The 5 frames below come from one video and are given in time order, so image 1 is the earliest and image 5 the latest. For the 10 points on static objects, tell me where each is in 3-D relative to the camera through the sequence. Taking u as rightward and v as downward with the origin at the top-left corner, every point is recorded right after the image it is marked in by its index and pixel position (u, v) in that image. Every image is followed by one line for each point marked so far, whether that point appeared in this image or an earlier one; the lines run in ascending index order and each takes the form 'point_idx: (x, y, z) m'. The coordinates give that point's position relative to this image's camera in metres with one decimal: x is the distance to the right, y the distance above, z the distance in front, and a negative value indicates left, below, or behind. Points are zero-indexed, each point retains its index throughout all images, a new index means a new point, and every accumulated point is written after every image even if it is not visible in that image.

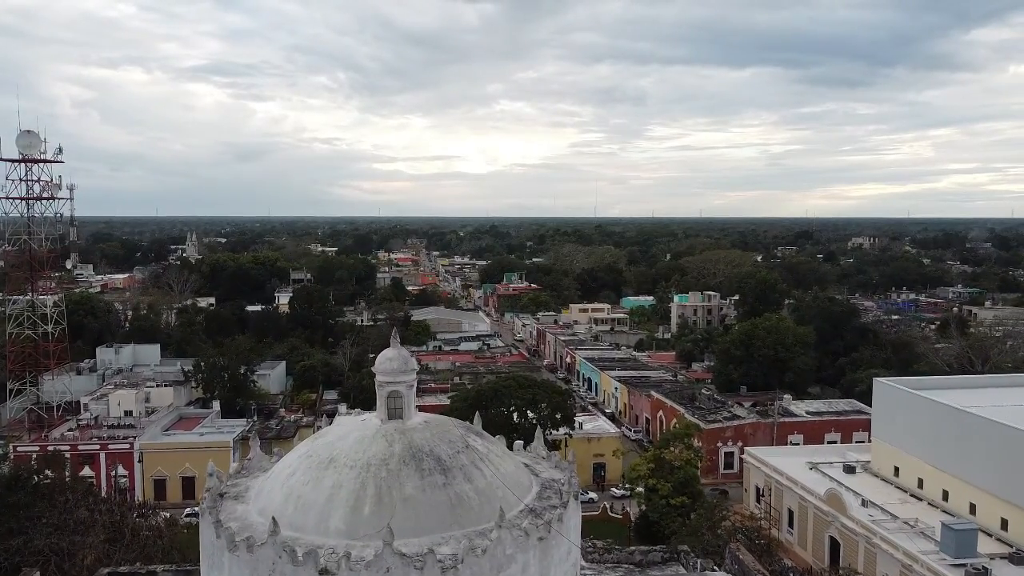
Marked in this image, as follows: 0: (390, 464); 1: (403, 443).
0: (-1.2, -1.7, +7.1) m
1: (-1.1, -1.5, +7.3) m
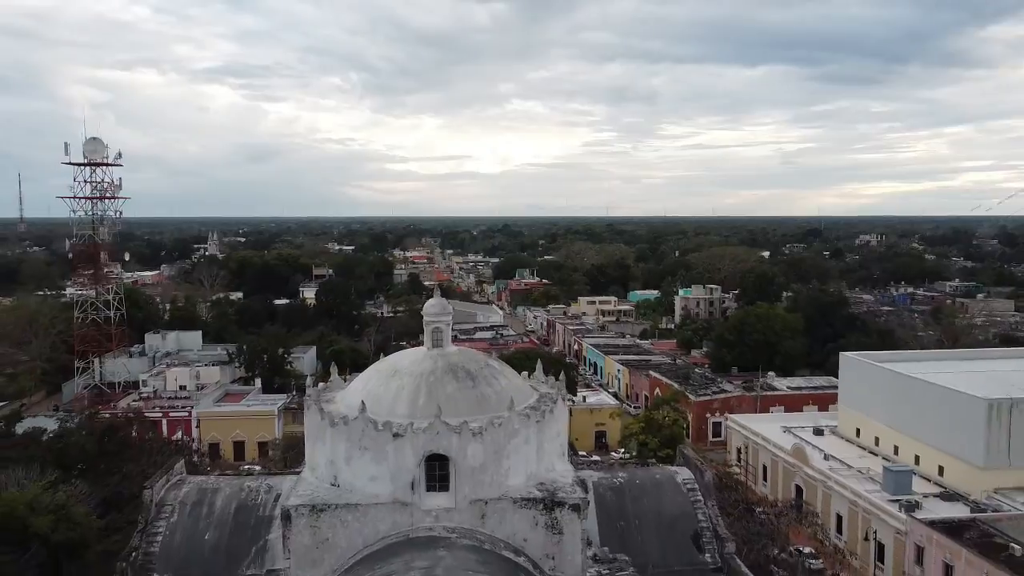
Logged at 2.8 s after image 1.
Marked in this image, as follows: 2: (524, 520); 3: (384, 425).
0: (-1.1, -1.2, +10.5) m
1: (-1.0, -1.0, +10.7) m
2: (+0.2, -3.0, +9.7) m
3: (-1.7, -1.8, +9.7) m
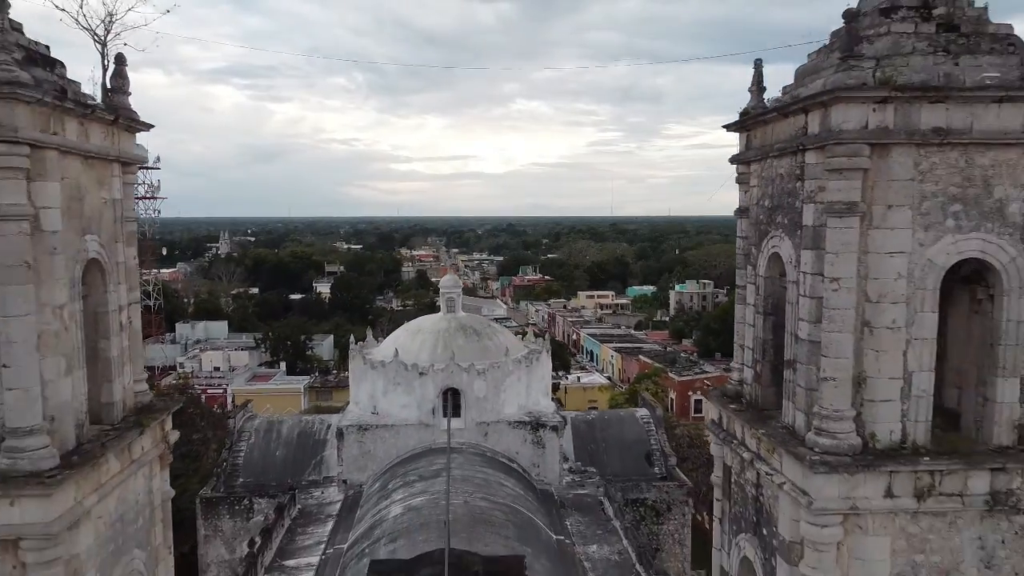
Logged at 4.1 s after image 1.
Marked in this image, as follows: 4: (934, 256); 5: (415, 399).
0: (-1.1, -0.8, +13.8) m
1: (-1.1, -0.6, +14.0) m
2: (+0.1, -2.6, +13.0) m
3: (-1.8, -1.4, +13.1) m
4: (+2.0, +0.2, +3.6) m
5: (-1.7, -1.9, +13.1) m
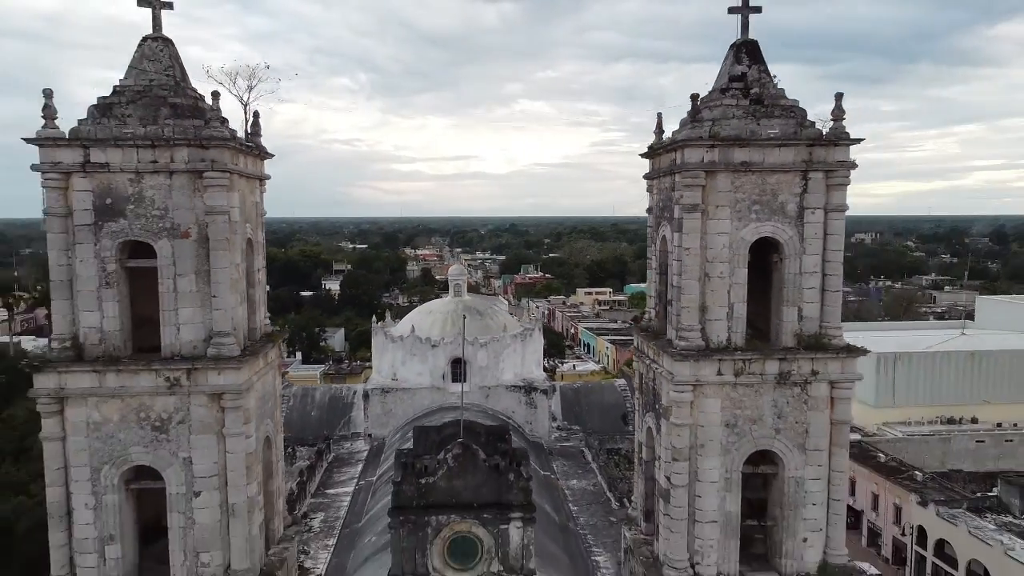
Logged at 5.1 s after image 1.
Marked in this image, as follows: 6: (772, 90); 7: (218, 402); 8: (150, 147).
0: (-1.2, -0.5, +16.5) m
1: (-1.1, -0.3, +16.7) m
2: (0.0, -2.3, +15.6) m
3: (-1.8, -1.1, +15.7) m
4: (+1.9, +0.4, +6.2) m
5: (-1.8, -1.7, +15.7) m
6: (+2.3, +1.7, +6.4) m
7: (-2.4, -0.9, +6.1) m
8: (-2.9, +1.1, +5.9) m
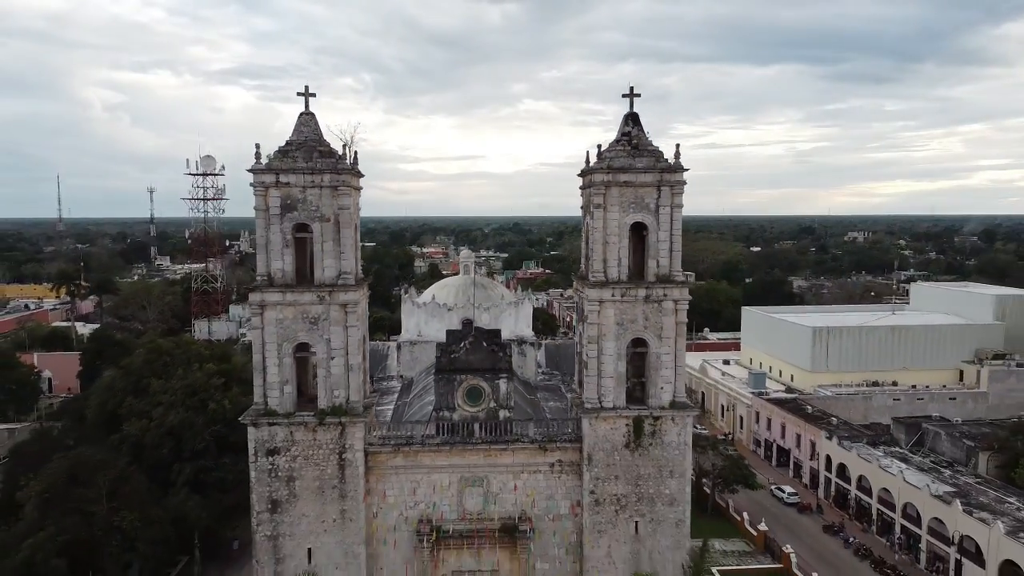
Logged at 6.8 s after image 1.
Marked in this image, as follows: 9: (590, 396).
0: (-1.3, +0.1, +21.8) m
1: (-1.2, +0.3, +22.0) m
2: (-0.1, -1.7, +20.9) m
3: (-1.9, -0.5, +21.0) m
4: (+1.8, +1.0, +11.5) m
5: (-1.9, -1.1, +21.0) m
6: (+2.1, +2.3, +11.7) m
7: (-2.6, -0.3, +11.4) m
8: (-3.0, +1.7, +11.2) m
9: (+1.2, -1.7, +11.6) m
